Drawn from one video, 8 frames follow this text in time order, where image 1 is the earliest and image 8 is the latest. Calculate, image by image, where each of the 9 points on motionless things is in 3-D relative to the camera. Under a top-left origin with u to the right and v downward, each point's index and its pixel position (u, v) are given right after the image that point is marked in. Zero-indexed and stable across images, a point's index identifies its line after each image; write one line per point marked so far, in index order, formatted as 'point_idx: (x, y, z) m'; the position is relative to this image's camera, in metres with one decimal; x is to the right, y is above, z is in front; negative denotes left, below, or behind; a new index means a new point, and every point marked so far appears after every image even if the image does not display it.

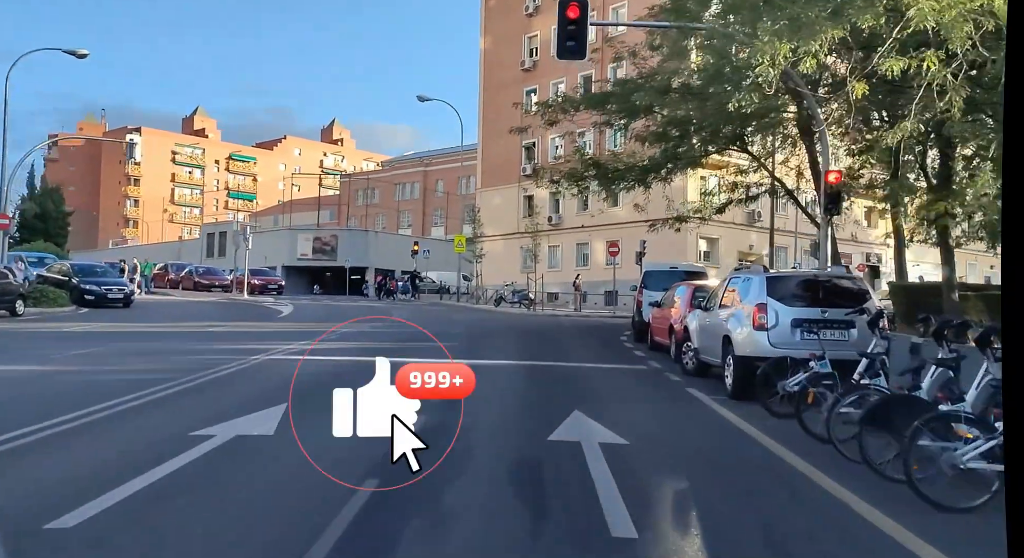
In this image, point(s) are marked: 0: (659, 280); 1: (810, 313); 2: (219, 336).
0: (+3.4, 0.0, +17.8) m
1: (+3.6, -0.4, +9.1) m
2: (-7.0, -1.3, +18.1) m
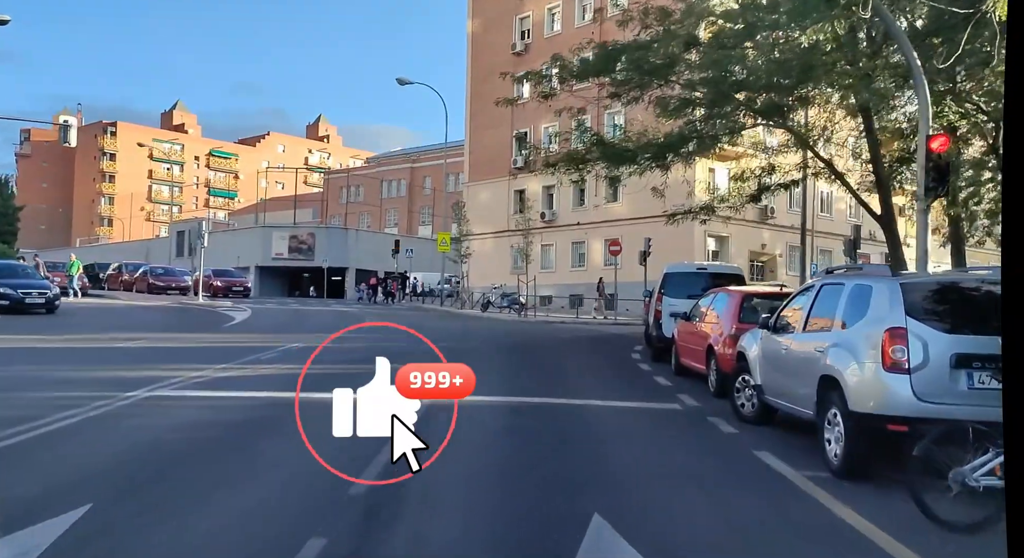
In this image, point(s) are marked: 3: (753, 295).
0: (+3.2, -0.1, +14.2) m
1: (+3.4, -0.5, +5.5) m
2: (-7.3, -1.4, +14.3) m
3: (+3.3, -0.2, +10.3) m
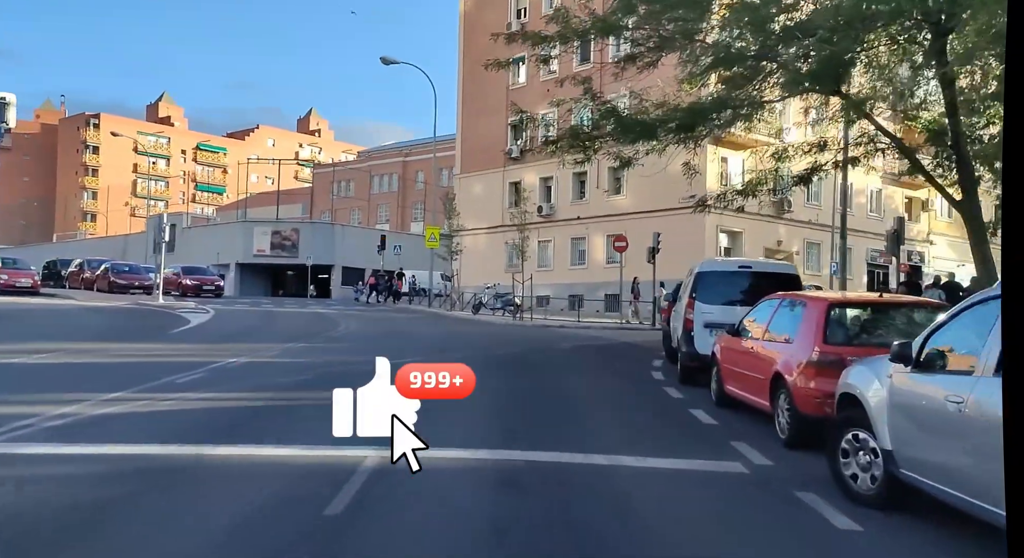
0: (+3.0, -0.1, +11.2) m
1: (+3.4, -0.5, +2.5) m
2: (-7.5, -1.4, +11.3) m
3: (+3.2, -0.2, +7.4) m
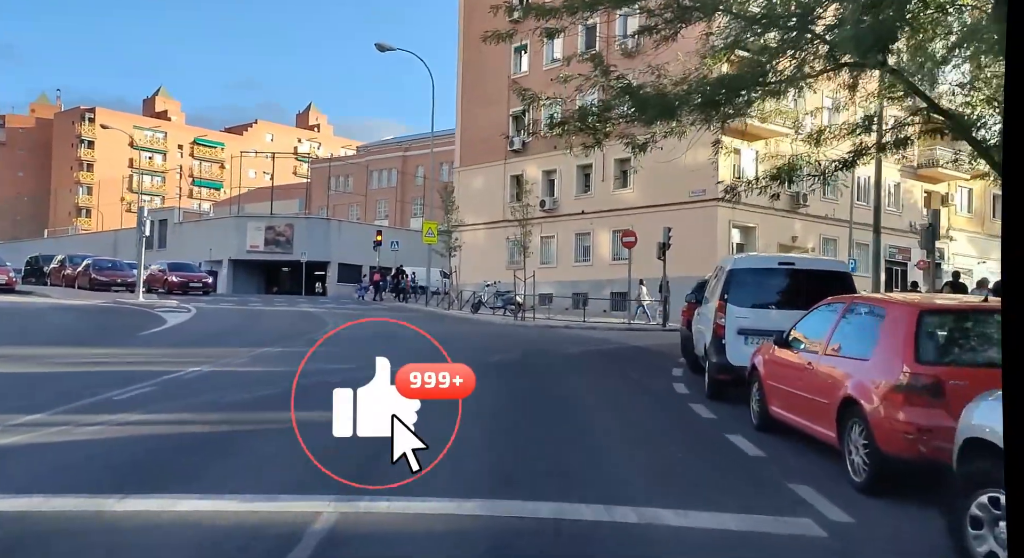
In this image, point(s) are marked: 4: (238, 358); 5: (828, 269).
0: (+3.0, -0.1, +9.6) m
1: (+3.4, -0.5, +0.9) m
2: (-7.4, -1.3, +9.7) m
3: (+3.2, -0.2, +5.8) m
4: (-4.9, -1.4, +13.5) m
5: (+4.1, +0.1, +9.6) m
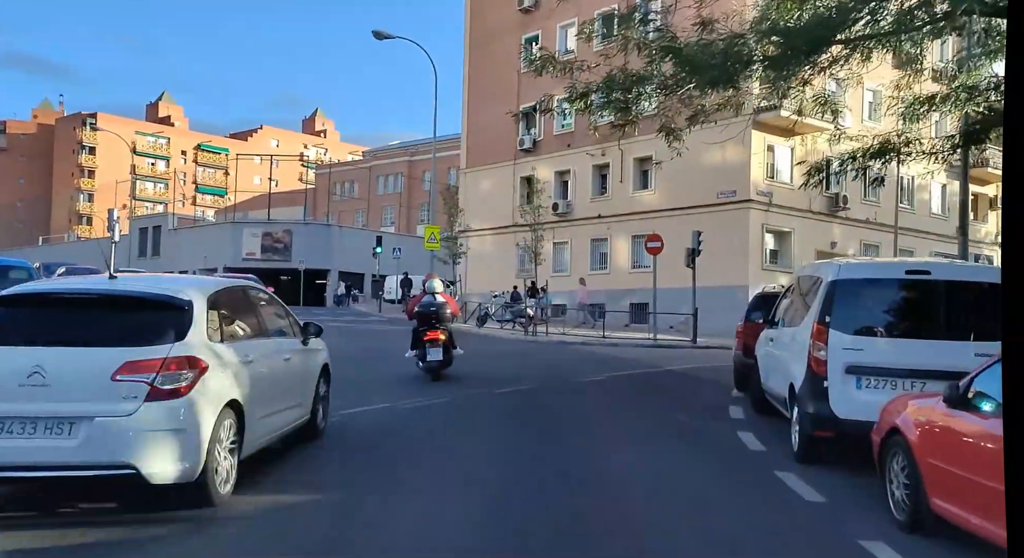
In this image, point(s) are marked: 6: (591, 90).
0: (+3.1, -0.2, +6.8) m
1: (+3.3, -0.6, -1.9) m
2: (-7.4, -1.5, +7.0) m
3: (+3.2, -0.3, +2.9) m
4: (-4.8, -1.6, +10.8) m
5: (+4.2, 0.0, +6.8) m
6: (+1.2, +2.9, +11.5) m
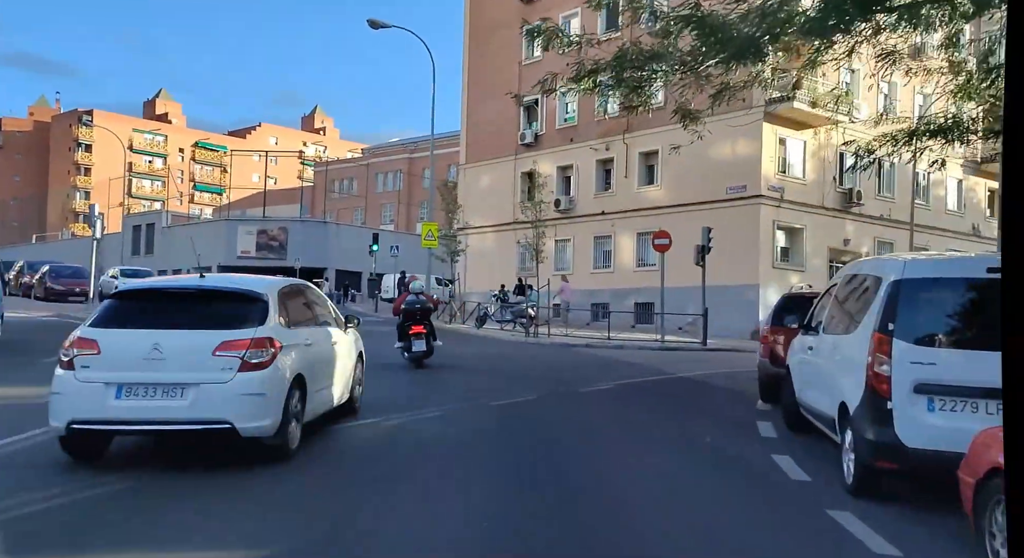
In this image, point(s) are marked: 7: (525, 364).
0: (+3.1, -0.2, +5.7) m
1: (+3.3, -0.6, -3.0) m
2: (-7.4, -1.5, +5.9) m
3: (+3.2, -0.3, +1.8) m
4: (-4.8, -1.6, +9.7) m
5: (+4.1, 0.0, +5.7) m
6: (+1.2, +2.9, +10.4) m
7: (+0.3, -1.9, +16.5) m
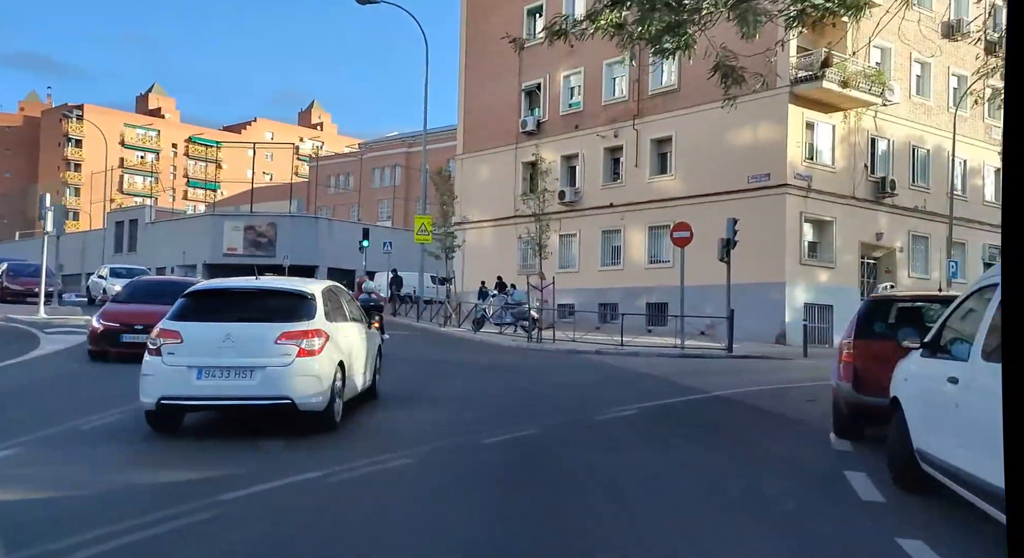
0: (+3.1, -0.2, +3.2) m
1: (+3.3, -0.6, -5.5) m
2: (-7.4, -1.5, +3.5) m
3: (+3.2, -0.3, -0.6) m
4: (-4.8, -1.6, +7.3) m
5: (+4.1, 0.0, +3.2) m
6: (+1.2, +2.9, +7.9) m
7: (+0.3, -1.8, +14.1) m
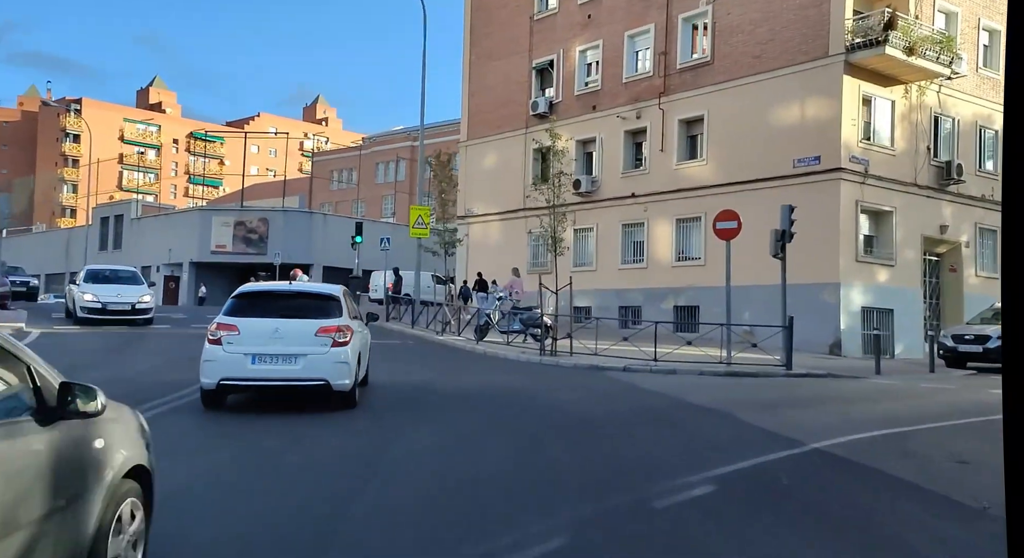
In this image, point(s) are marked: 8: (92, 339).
0: (+3.1, -0.2, -0.1) m
1: (+3.2, -0.7, -8.8) m
2: (-7.4, -1.5, +0.3) m
3: (+3.2, -0.4, -3.9) m
4: (-4.7, -1.6, +4.0) m
5: (+4.1, 0.0, -0.1) m
6: (+1.2, +2.9, +4.6) m
7: (+0.5, -1.9, +10.8) m
8: (-10.3, -1.3, +17.8) m
